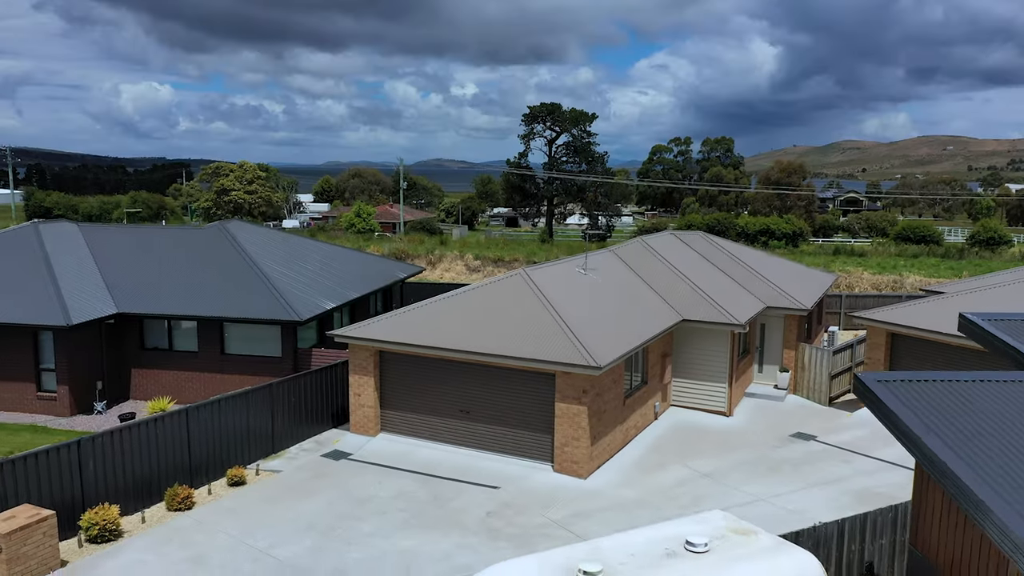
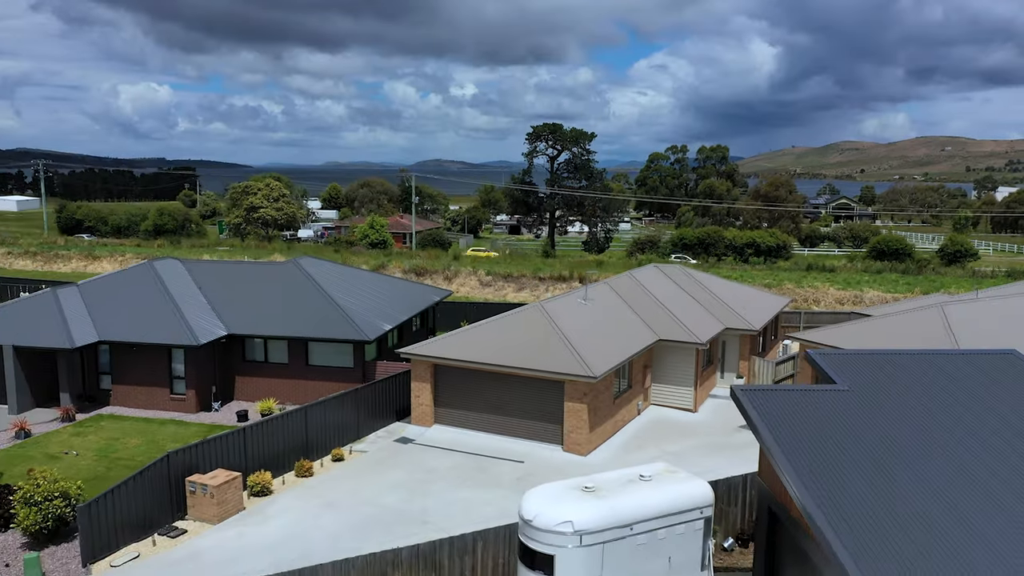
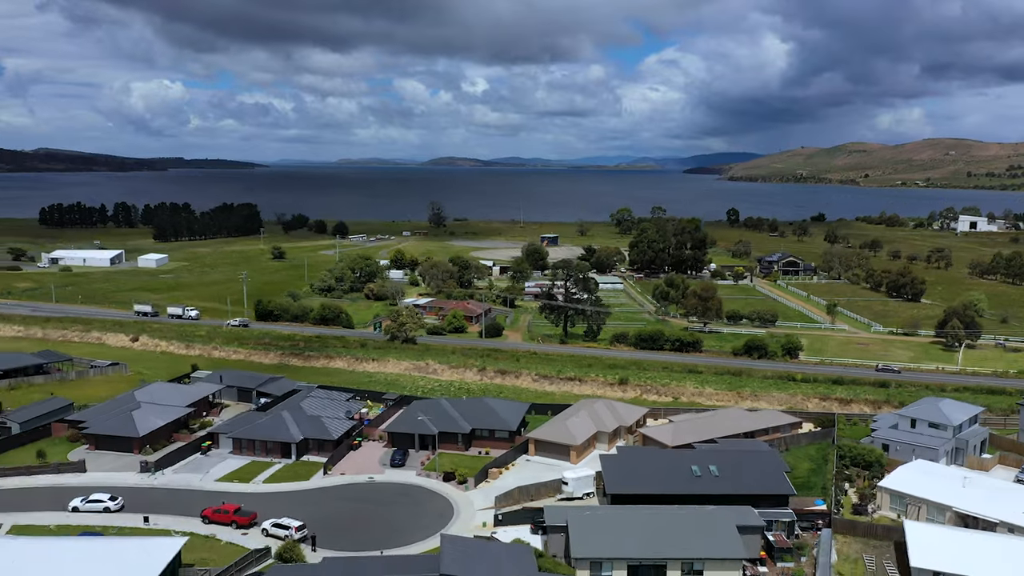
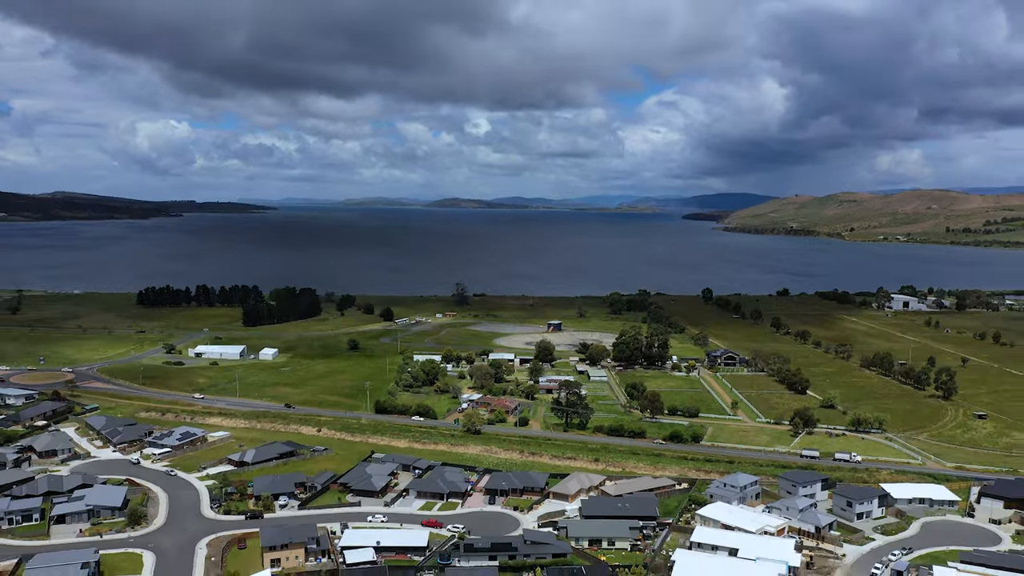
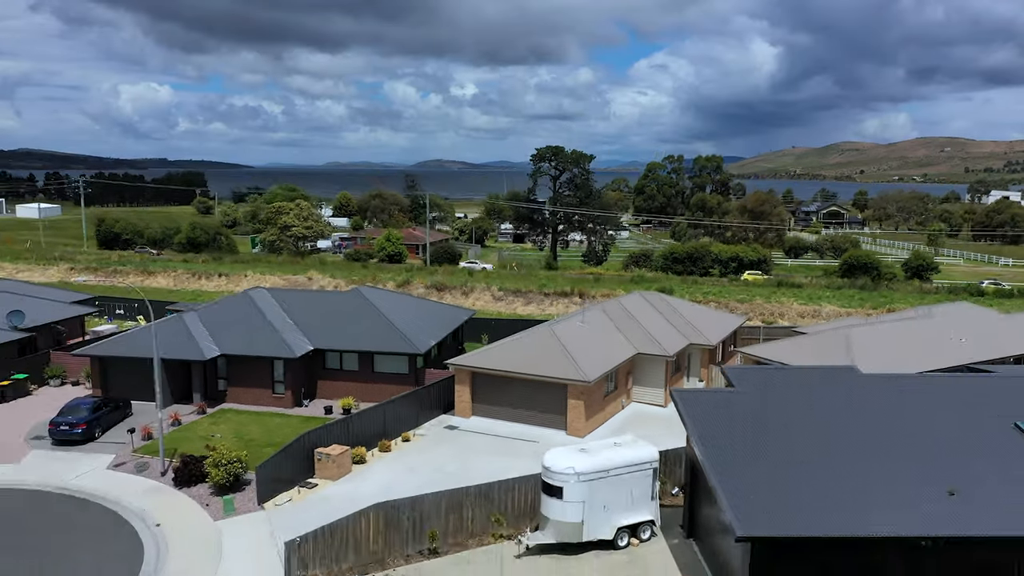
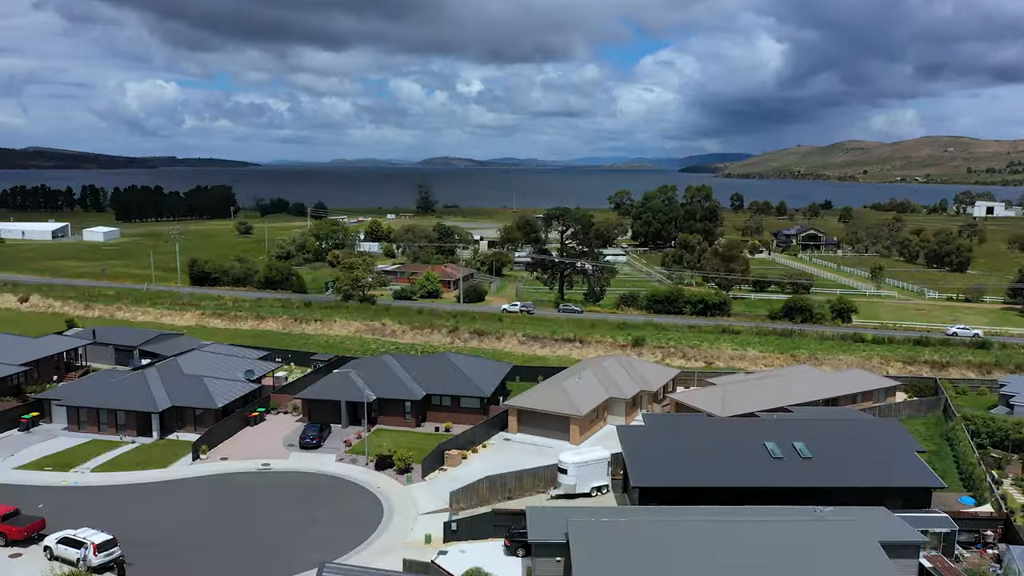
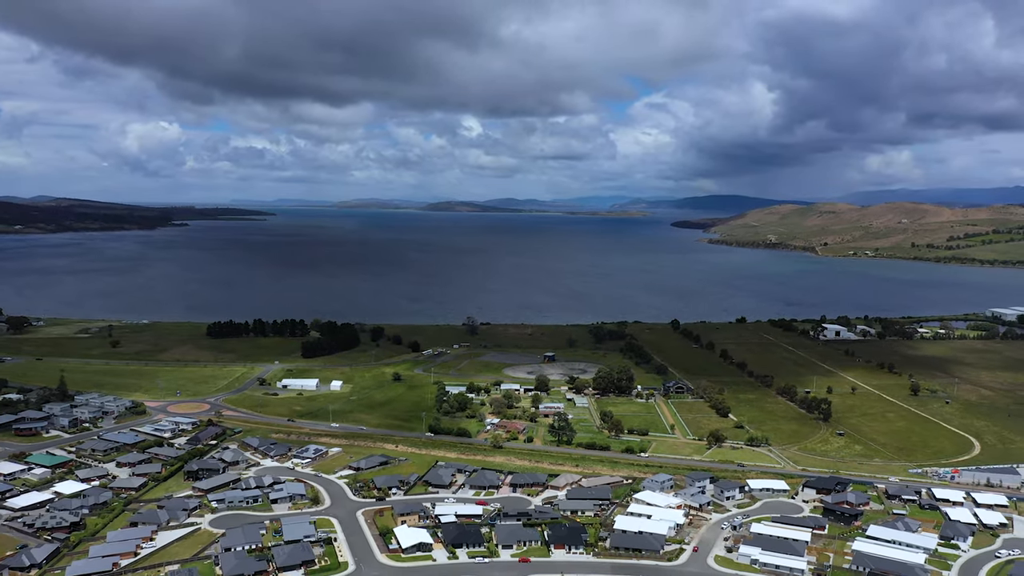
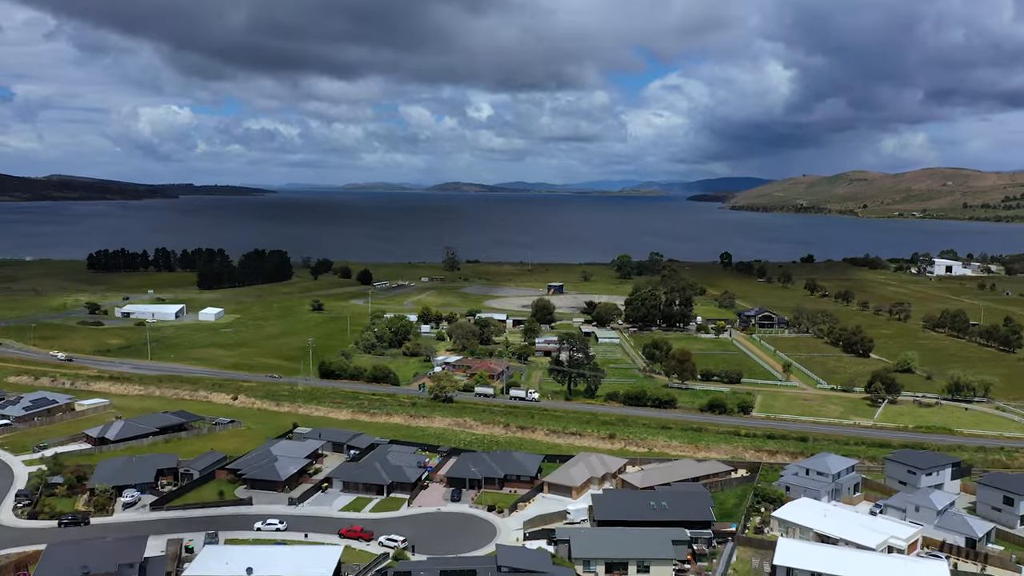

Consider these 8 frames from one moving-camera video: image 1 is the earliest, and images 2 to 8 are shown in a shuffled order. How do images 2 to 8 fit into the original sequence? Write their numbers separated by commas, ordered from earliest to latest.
2, 5, 6, 3, 8, 4, 7
